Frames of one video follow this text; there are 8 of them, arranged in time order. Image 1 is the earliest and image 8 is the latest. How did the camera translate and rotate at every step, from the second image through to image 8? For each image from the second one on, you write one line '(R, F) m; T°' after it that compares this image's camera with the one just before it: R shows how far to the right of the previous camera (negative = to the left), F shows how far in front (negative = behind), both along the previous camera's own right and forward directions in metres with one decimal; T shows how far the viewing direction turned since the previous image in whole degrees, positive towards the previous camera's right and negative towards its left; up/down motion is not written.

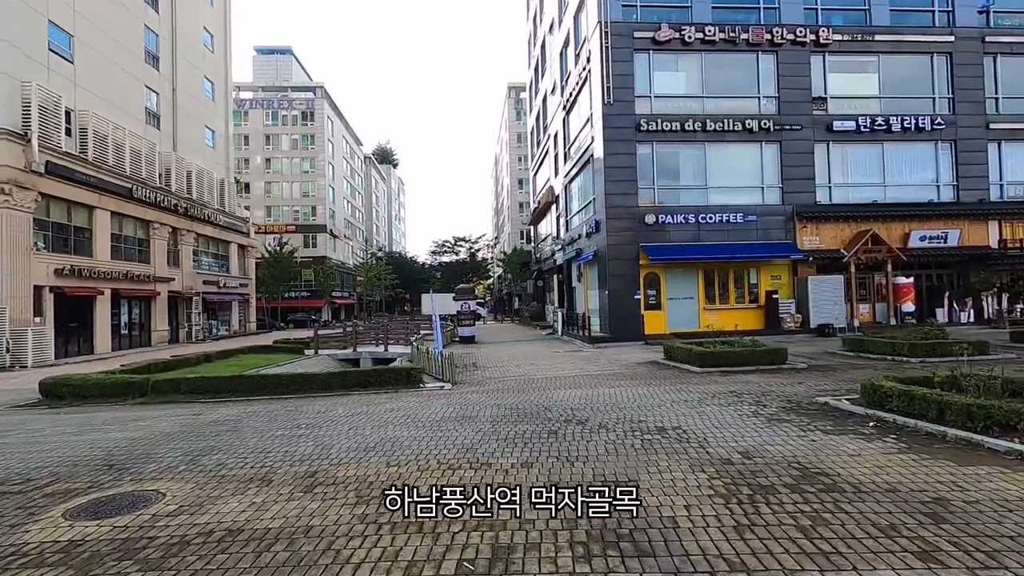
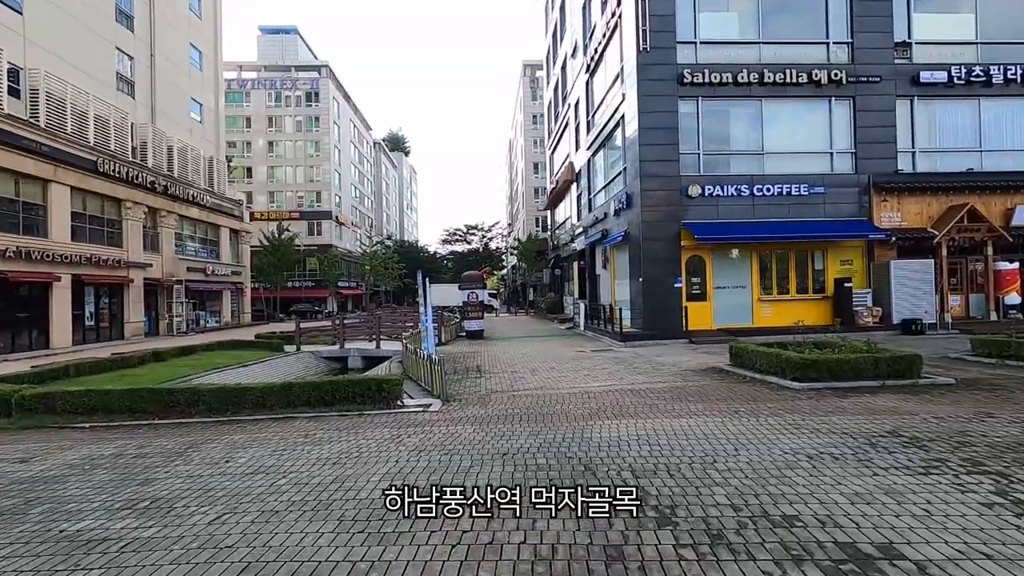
(0.0, +3.6) m; -2°
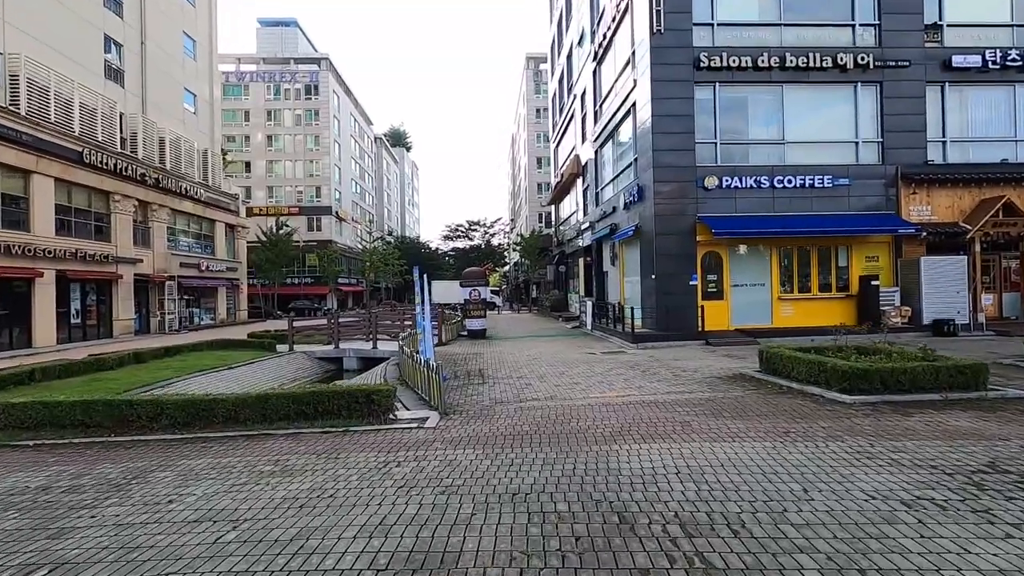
(-0.1, +1.1) m; 0°
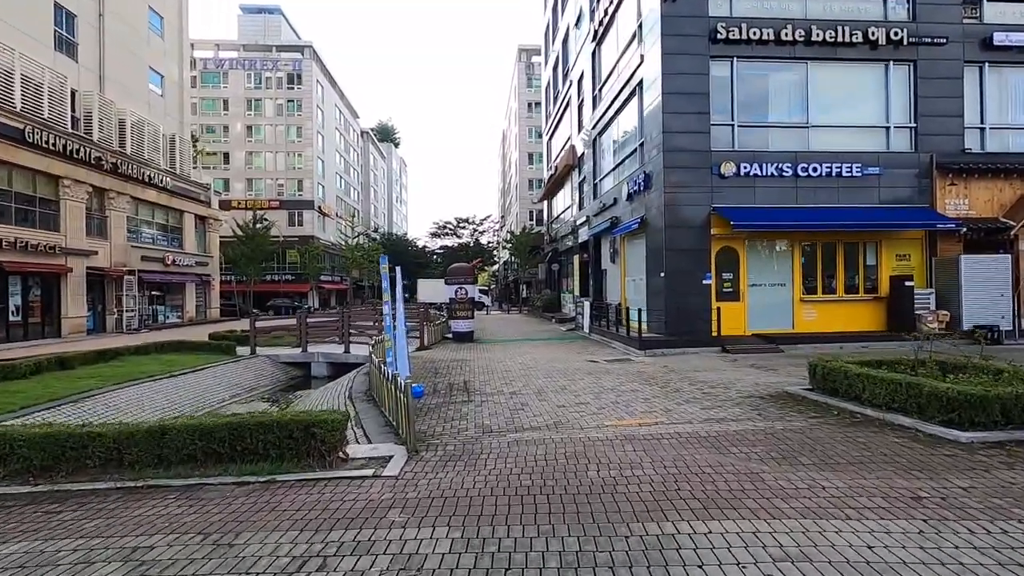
(-0.1, +2.0) m; +1°
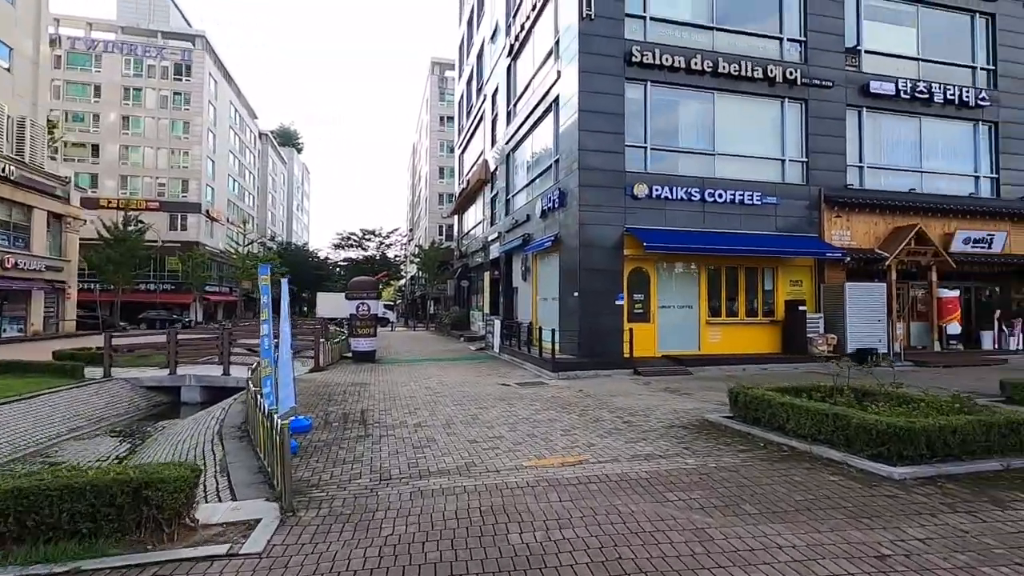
(0.0, +0.9) m; +10°
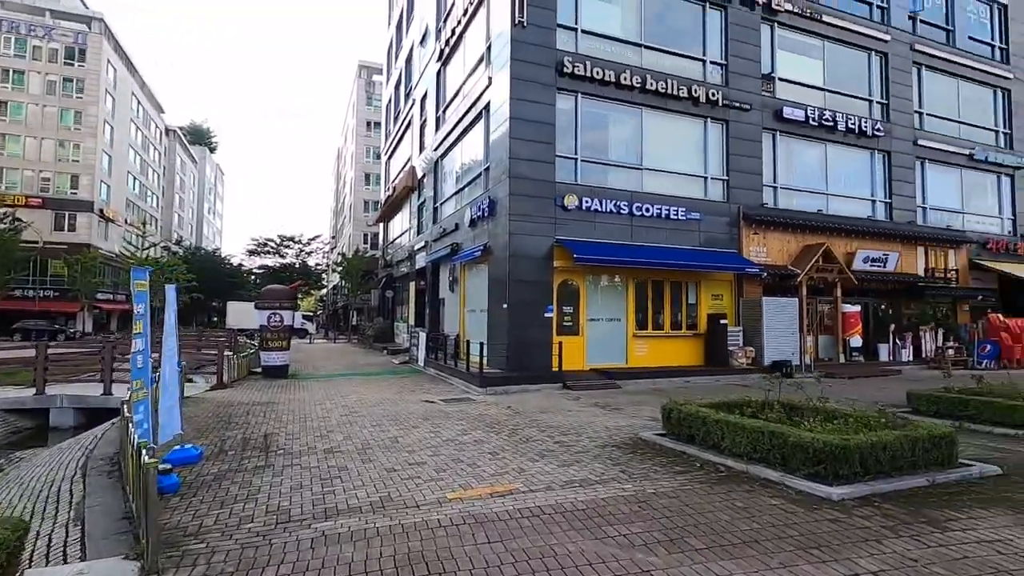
(0.0, +0.6) m; +8°
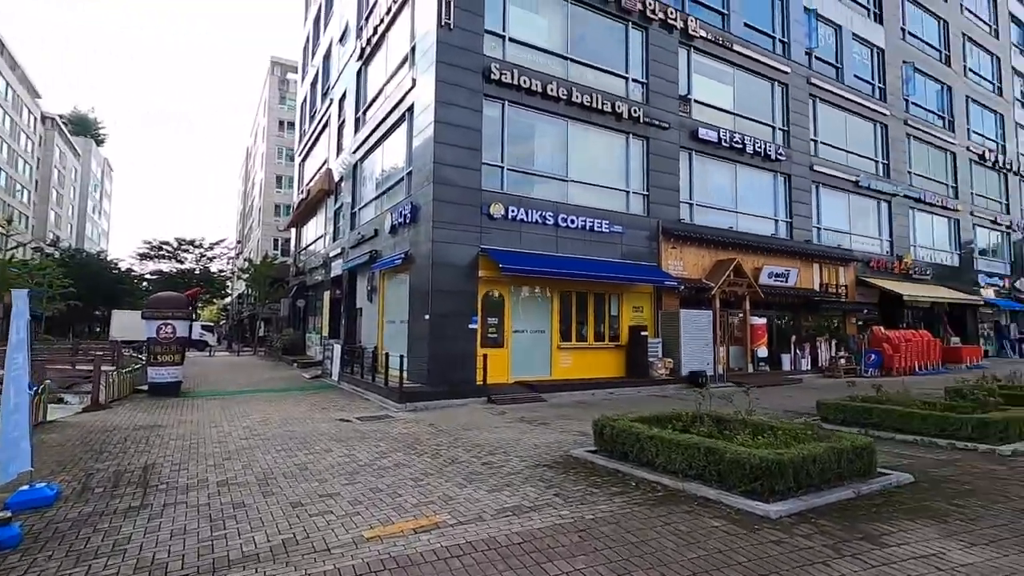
(-0.1, +0.5) m; +9°
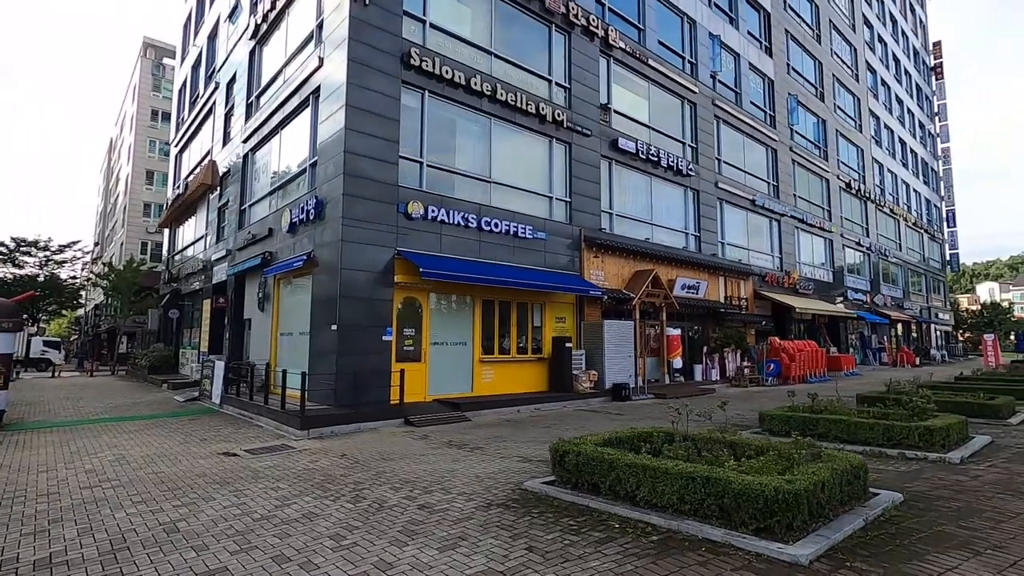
(-0.5, +1.3) m; +11°
